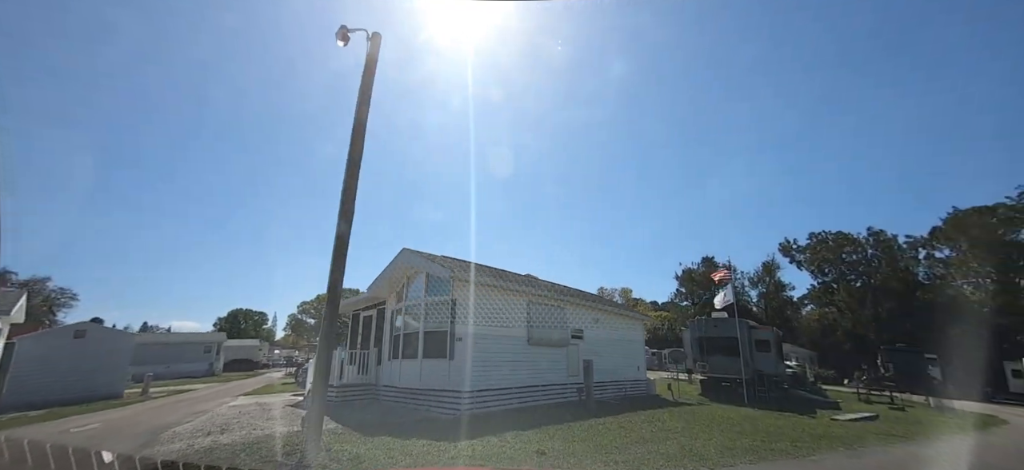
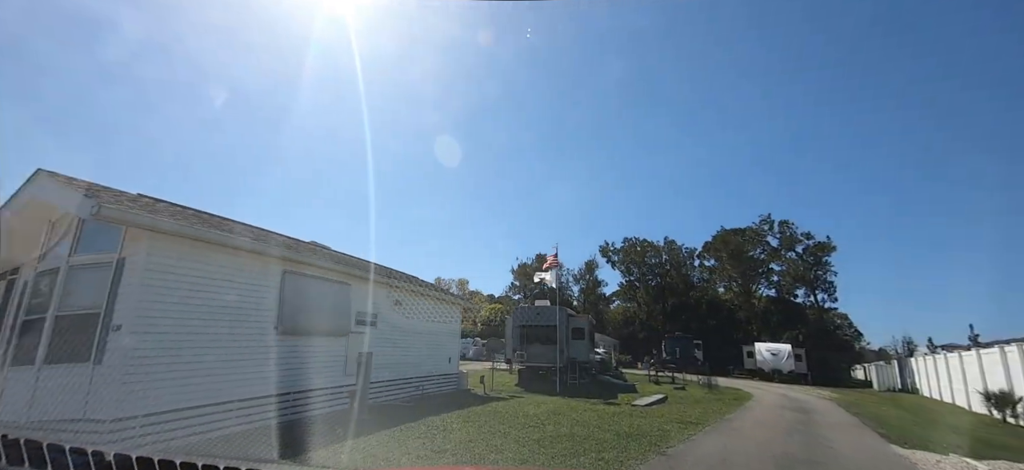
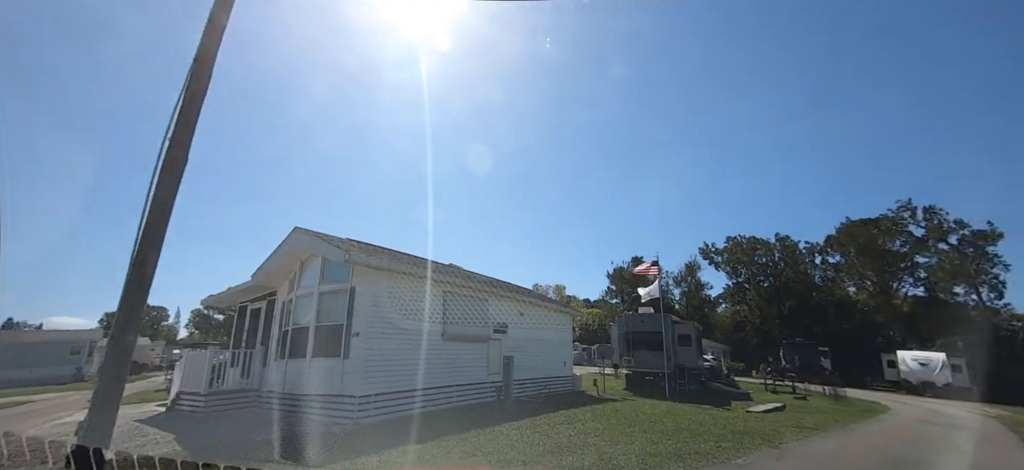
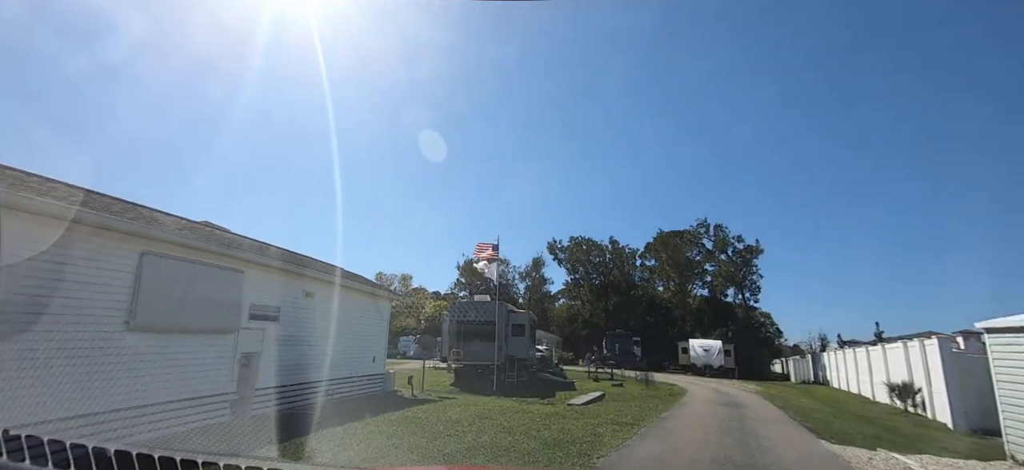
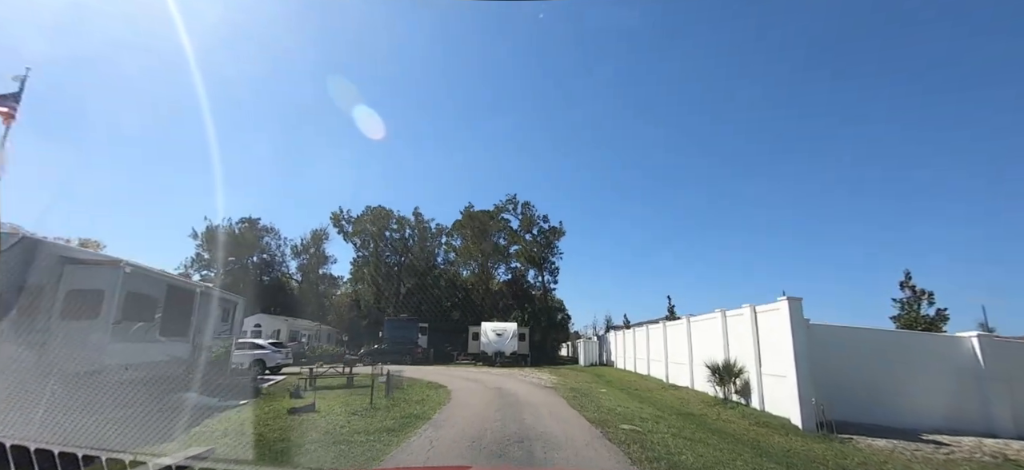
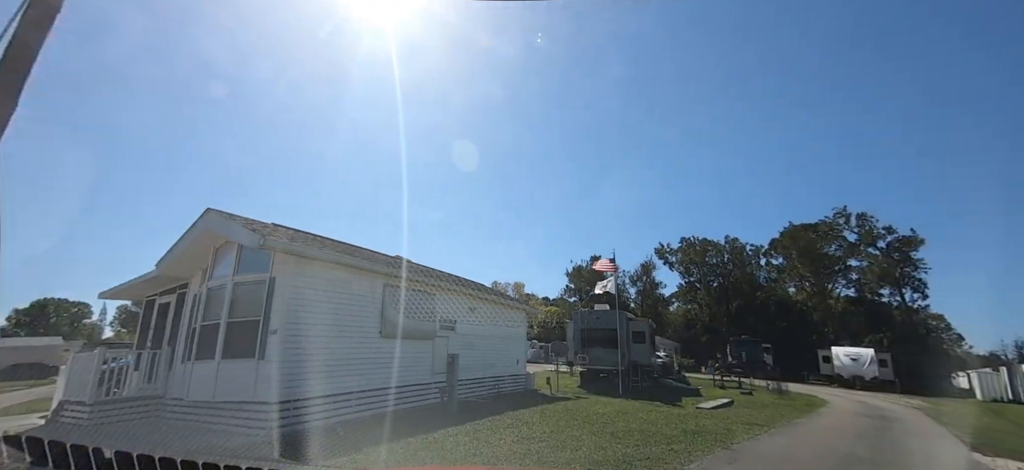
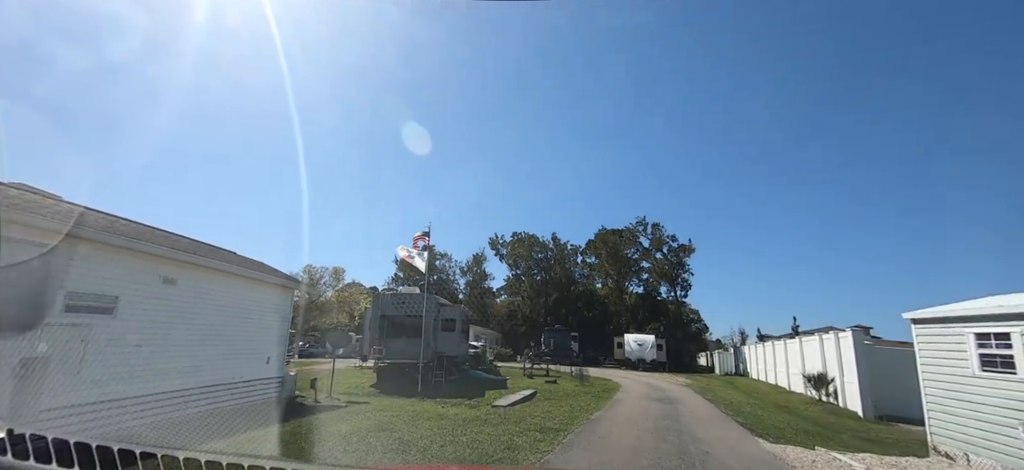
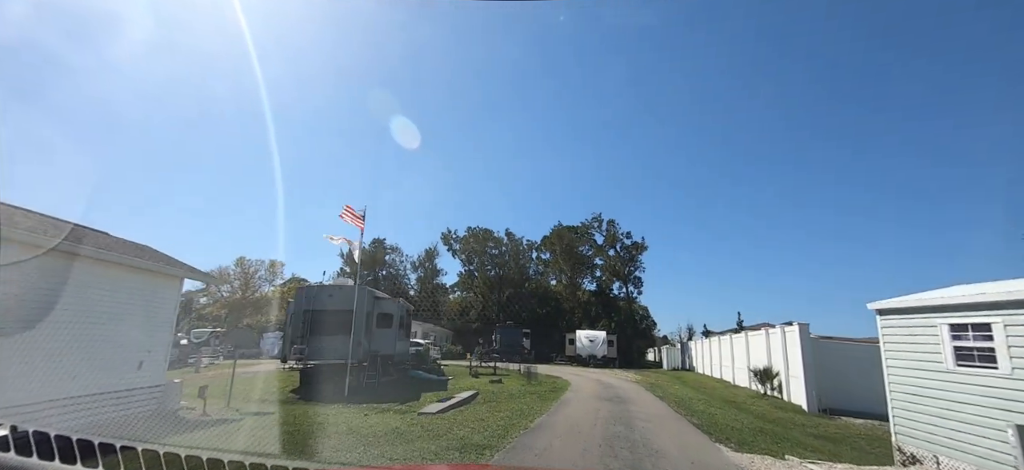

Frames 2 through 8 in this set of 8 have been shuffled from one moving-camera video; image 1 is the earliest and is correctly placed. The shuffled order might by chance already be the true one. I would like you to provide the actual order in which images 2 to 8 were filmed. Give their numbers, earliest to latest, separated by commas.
3, 6, 2, 4, 7, 8, 5
